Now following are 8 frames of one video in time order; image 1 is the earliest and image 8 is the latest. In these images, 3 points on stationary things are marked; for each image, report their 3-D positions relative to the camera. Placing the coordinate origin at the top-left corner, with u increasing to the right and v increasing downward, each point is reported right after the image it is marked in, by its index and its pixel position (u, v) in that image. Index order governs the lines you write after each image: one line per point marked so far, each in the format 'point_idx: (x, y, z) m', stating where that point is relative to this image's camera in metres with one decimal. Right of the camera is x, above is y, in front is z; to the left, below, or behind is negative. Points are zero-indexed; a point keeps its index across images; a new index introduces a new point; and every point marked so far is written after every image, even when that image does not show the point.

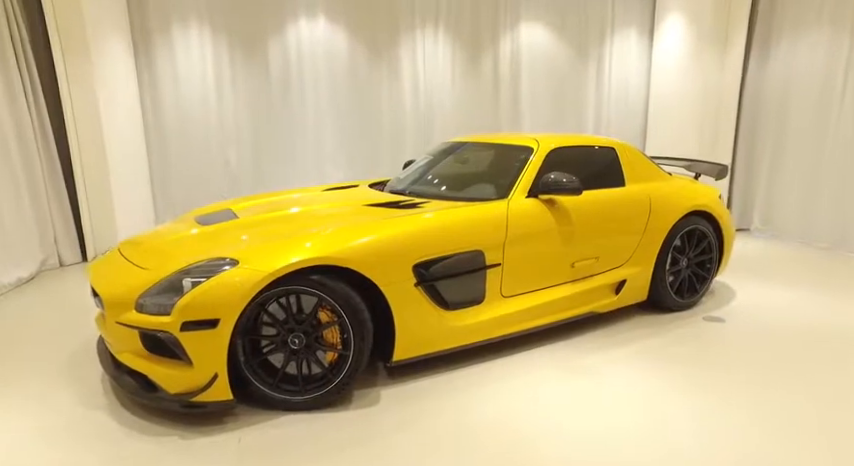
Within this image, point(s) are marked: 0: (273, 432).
0: (-0.6, -0.7, +1.8) m
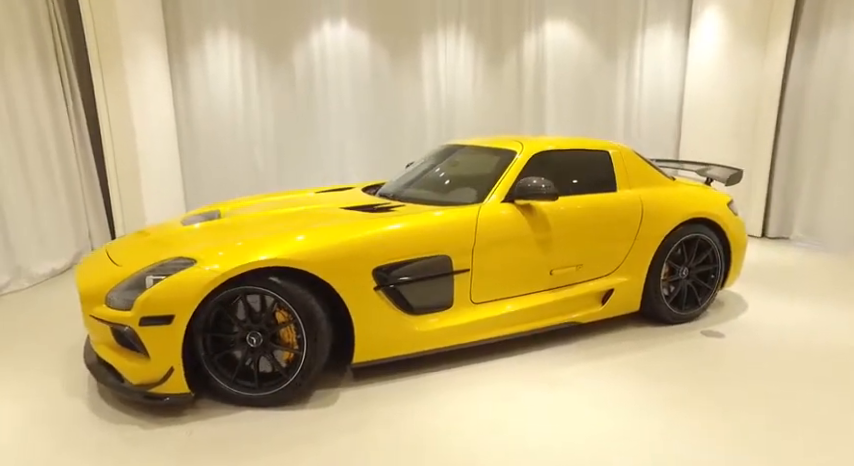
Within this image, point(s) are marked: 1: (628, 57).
0: (-0.8, -0.7, +1.9) m
1: (+2.1, +1.8, +5.4) m
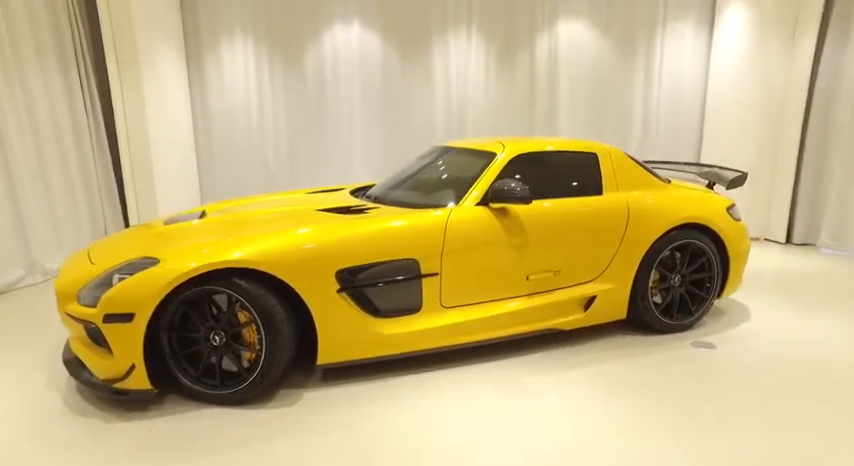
0: (-0.9, -0.7, +1.9) m
1: (+2.2, +1.8, +5.2) m
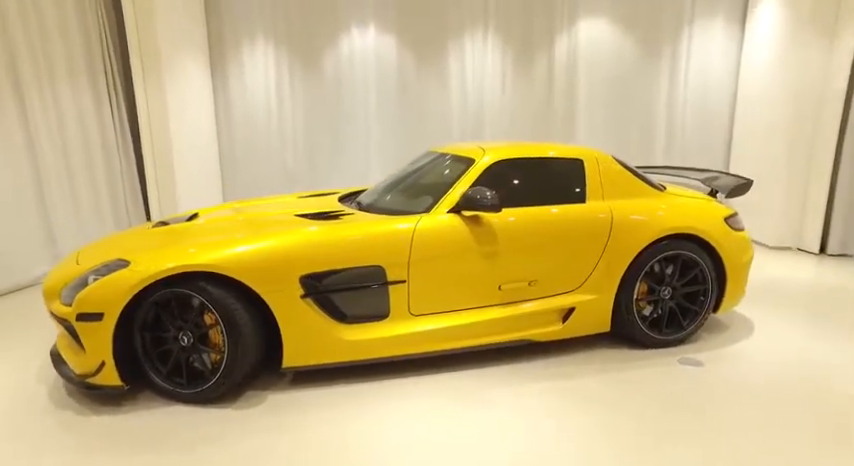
0: (-1.1, -0.7, +2.0) m
1: (+2.4, +1.7, +5.0) m
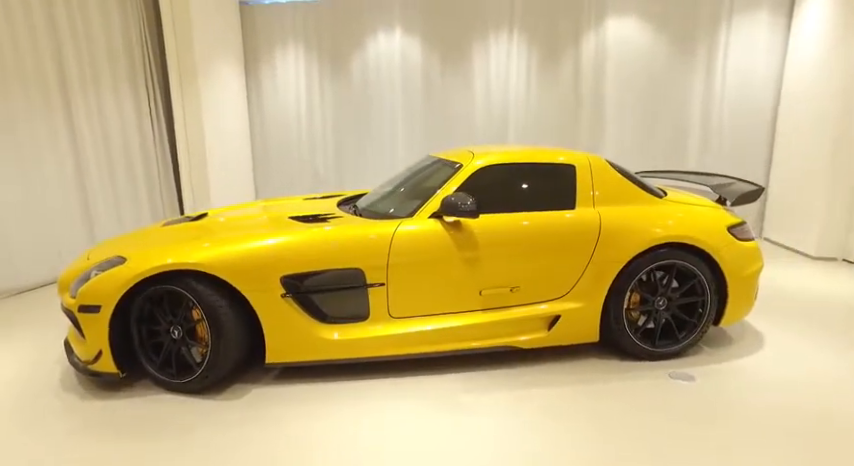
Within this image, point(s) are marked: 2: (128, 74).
0: (-1.2, -0.7, +2.1) m
1: (+2.6, +1.6, +4.8) m
2: (-2.6, +1.4, +4.4) m
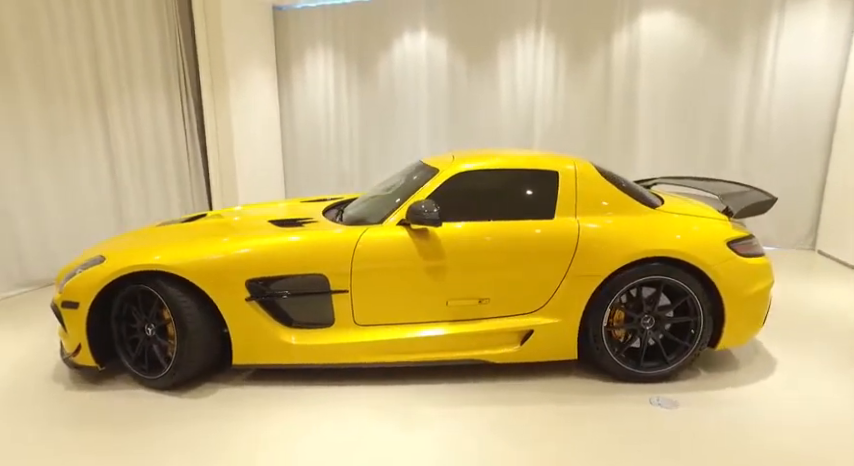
0: (-1.3, -0.7, +2.2) m
1: (+2.8, +1.5, +4.4) m
2: (-2.4, +1.4, +4.7) m
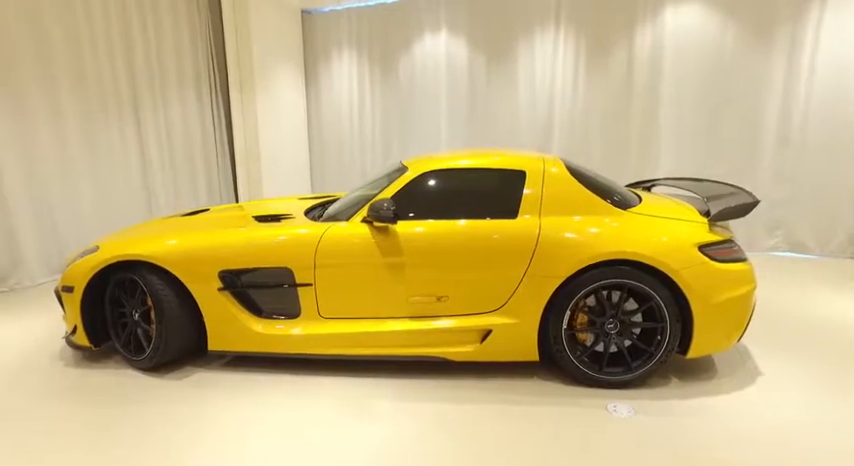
0: (-1.5, -0.7, +2.4) m
1: (+2.9, +1.5, +4.1) m
2: (-2.2, +1.5, +5.0) m
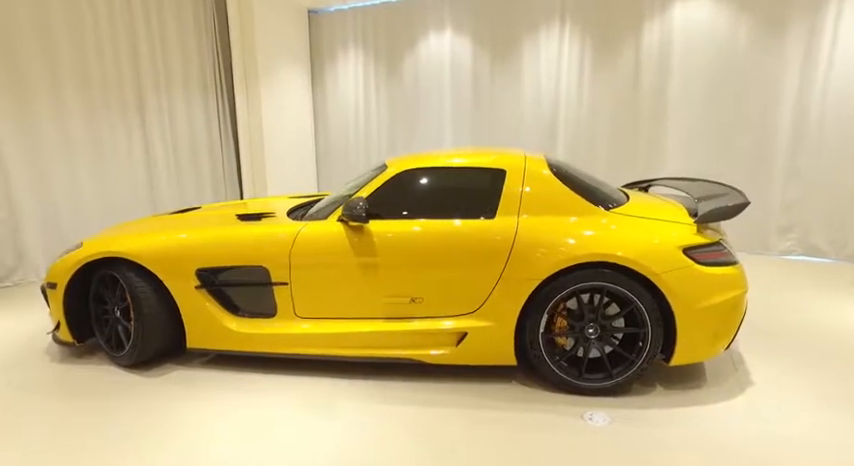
0: (-1.6, -0.7, +2.5) m
1: (+2.9, +1.5, +3.9) m
2: (-2.2, +1.5, +5.0) m
